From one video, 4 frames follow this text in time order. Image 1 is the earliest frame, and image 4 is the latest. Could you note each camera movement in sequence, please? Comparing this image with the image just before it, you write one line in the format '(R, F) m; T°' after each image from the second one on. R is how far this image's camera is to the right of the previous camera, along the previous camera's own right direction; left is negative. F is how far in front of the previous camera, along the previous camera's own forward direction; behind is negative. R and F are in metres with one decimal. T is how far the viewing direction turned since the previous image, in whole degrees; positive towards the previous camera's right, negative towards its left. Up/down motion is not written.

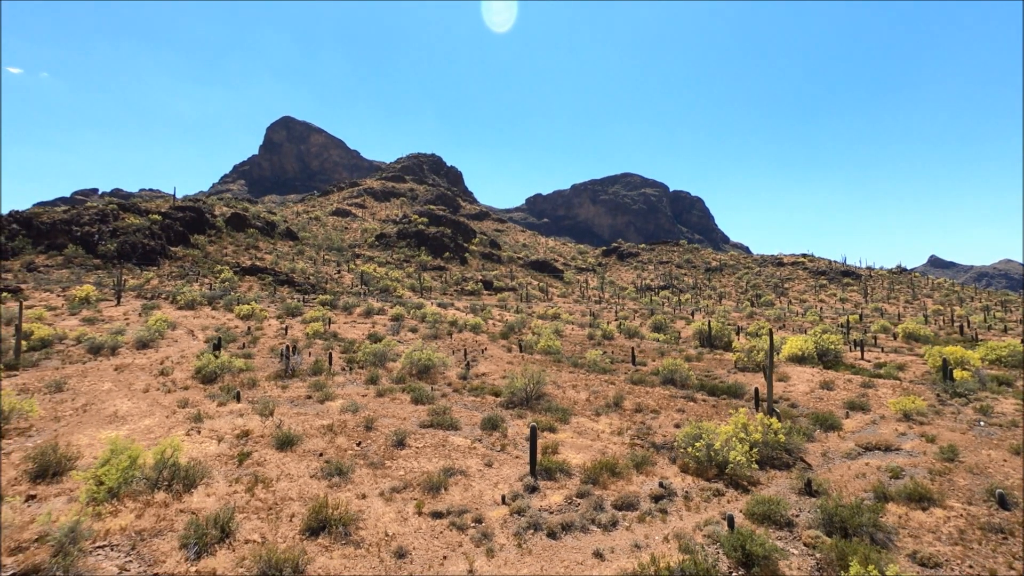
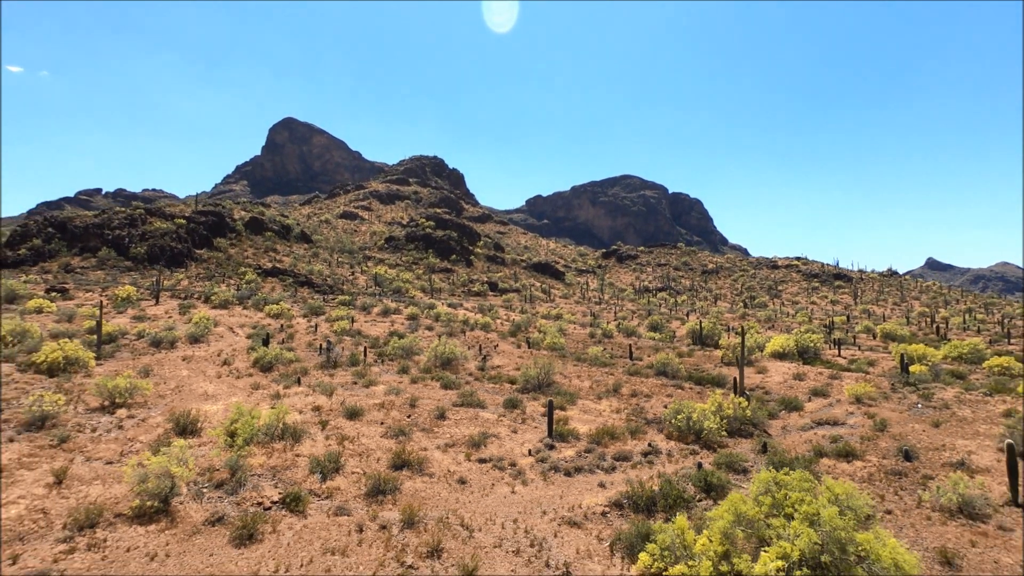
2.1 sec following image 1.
(-0.7, -3.0) m; 0°
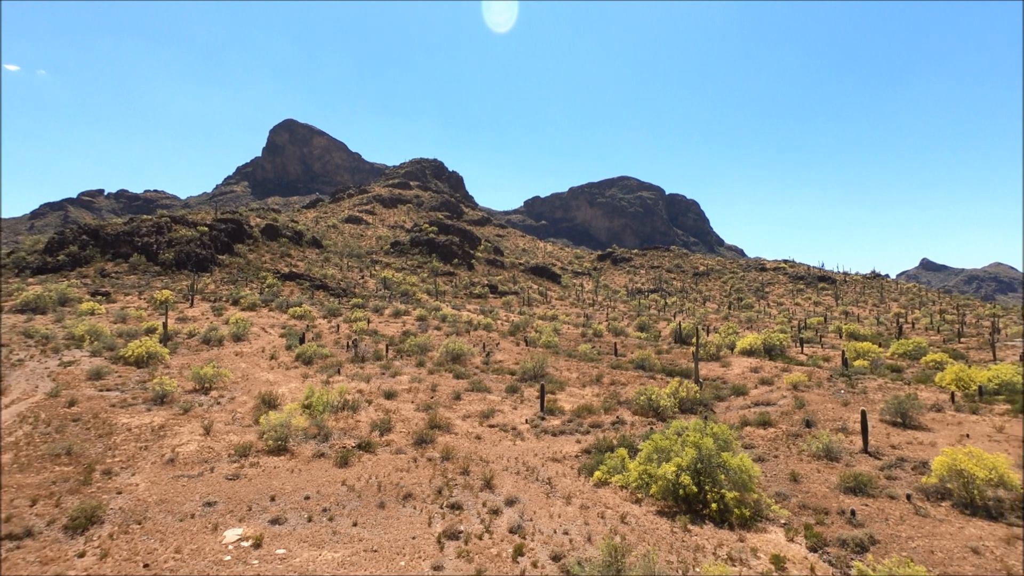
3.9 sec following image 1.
(-0.1, -4.3) m; 0°
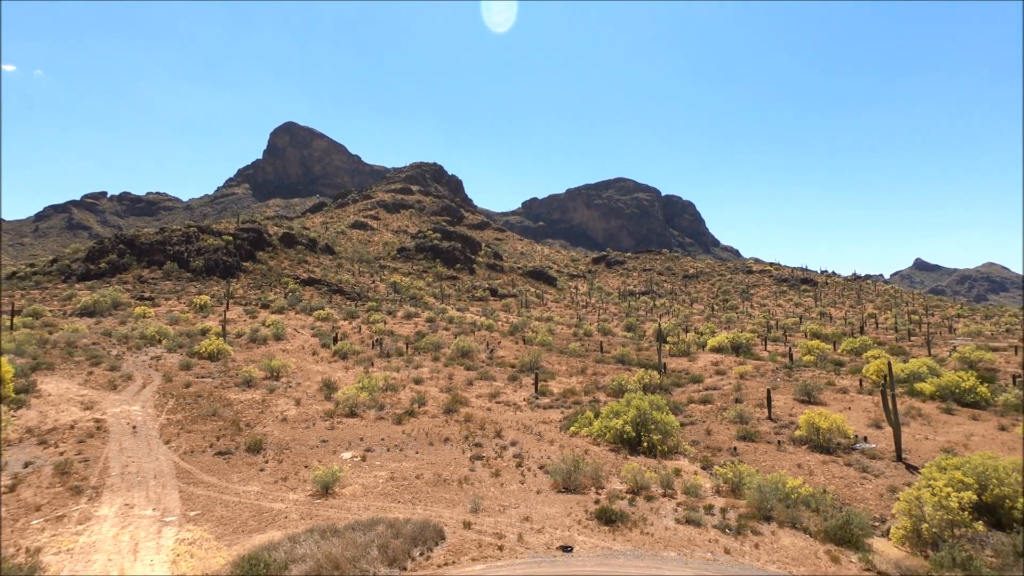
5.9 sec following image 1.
(-0.2, -5.4) m; 0°
